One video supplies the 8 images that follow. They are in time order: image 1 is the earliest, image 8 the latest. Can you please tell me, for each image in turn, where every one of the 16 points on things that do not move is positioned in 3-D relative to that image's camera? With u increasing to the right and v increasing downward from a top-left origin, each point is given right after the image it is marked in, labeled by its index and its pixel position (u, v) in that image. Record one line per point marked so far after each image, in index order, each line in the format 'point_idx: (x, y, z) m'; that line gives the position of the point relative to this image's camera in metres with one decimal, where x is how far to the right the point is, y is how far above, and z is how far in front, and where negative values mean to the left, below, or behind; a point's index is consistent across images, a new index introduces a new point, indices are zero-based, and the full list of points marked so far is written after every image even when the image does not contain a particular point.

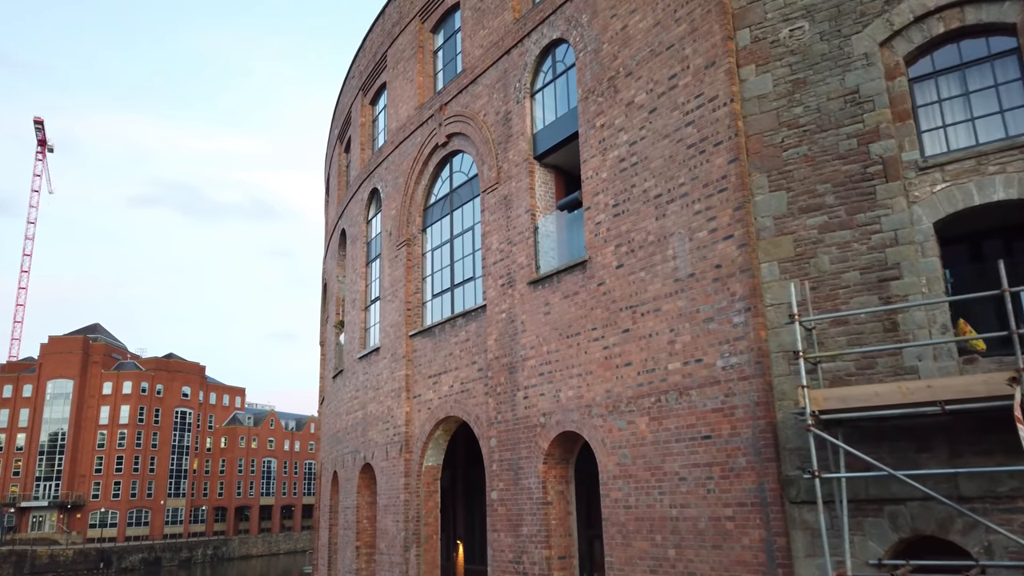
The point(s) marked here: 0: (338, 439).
0: (-3.7, -3.2, +17.7) m
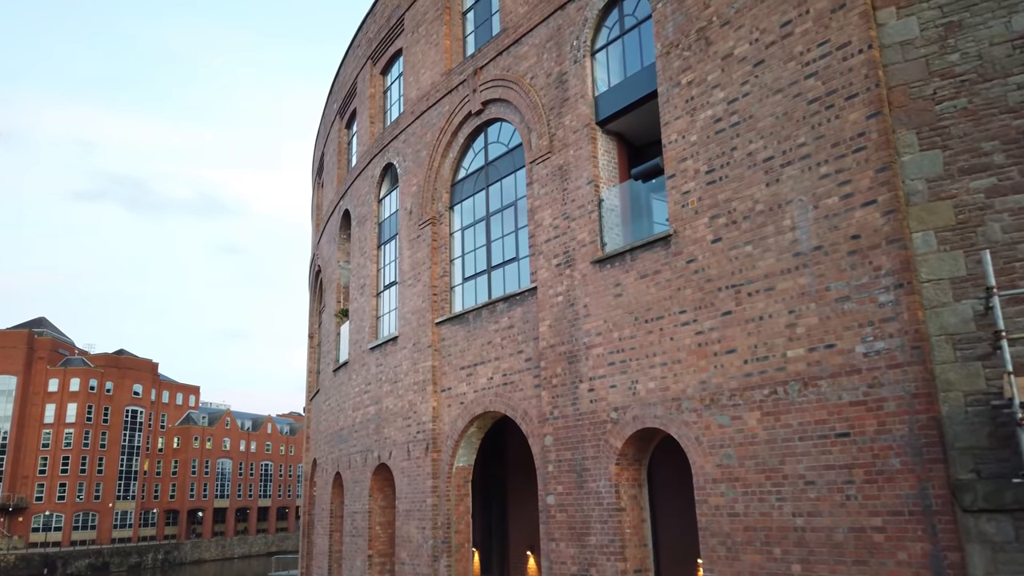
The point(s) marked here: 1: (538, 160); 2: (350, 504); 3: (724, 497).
0: (-3.3, -2.9, +16.2) m
1: (+0.4, +1.8, +11.4) m
2: (-3.0, -4.0, +15.4) m
3: (+2.1, -2.1, +8.1) m
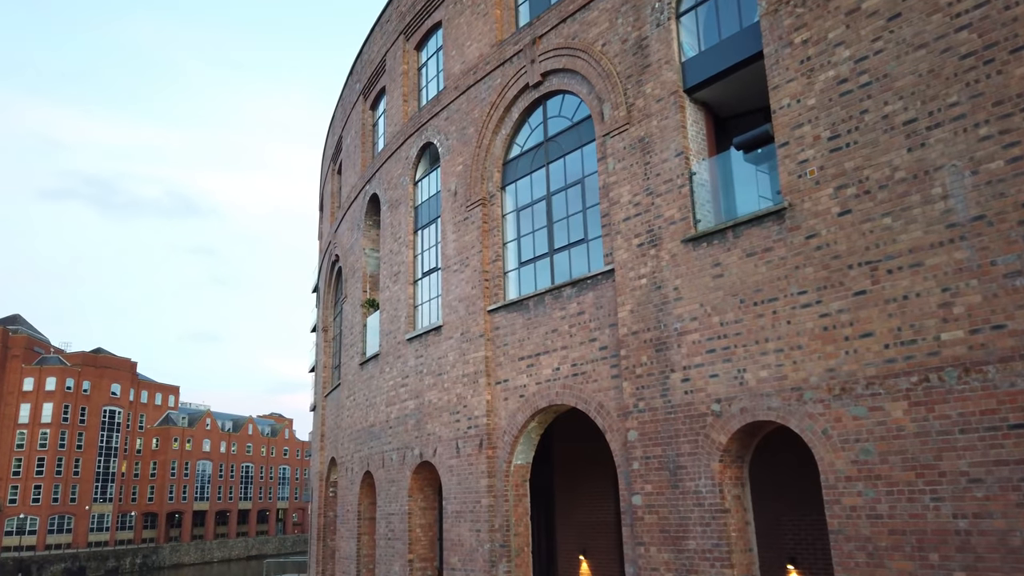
0: (-2.5, -2.7, +15.2) m
1: (+1.3, +2.0, +10.6) m
2: (-2.2, -3.8, +14.4) m
3: (+3.1, -1.9, +7.3) m
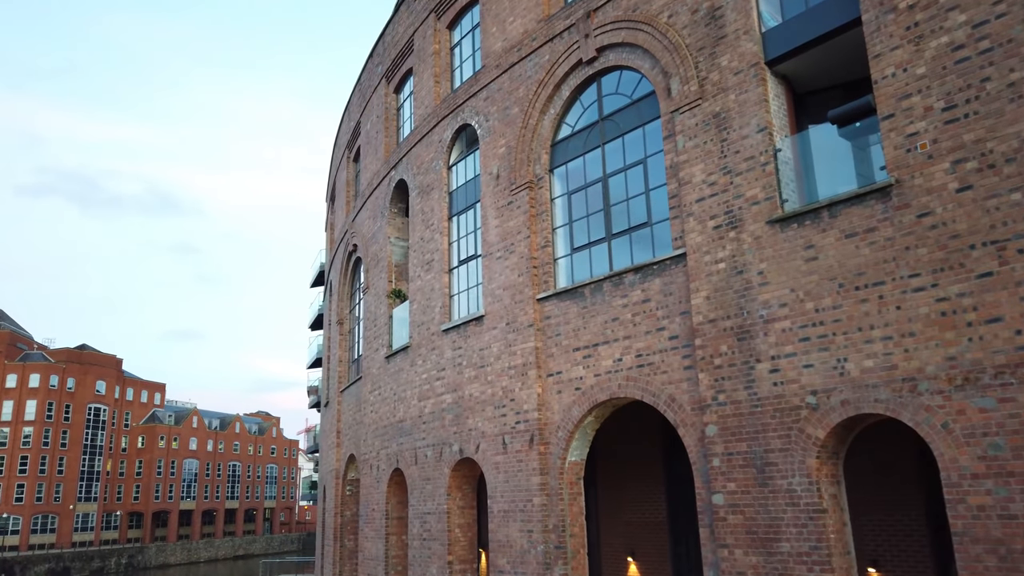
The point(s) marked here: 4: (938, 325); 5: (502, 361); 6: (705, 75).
0: (-1.8, -2.5, +14.5) m
1: (+2.1, +2.2, +9.9) m
2: (-1.6, -3.6, +13.7) m
3: (+3.9, -1.7, +6.7) m
4: (+3.8, -0.3, +7.3) m
5: (-0.1, -1.1, +12.1) m
6: (+2.3, +2.5, +9.8) m
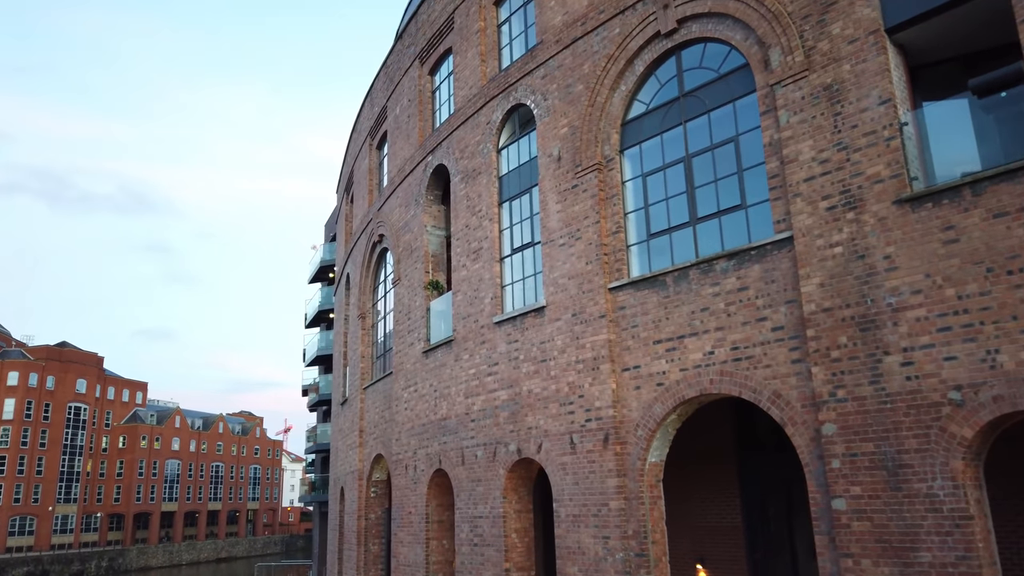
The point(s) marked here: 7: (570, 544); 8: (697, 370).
0: (-1.0, -2.3, +13.6) m
1: (+3.1, +2.3, +9.2) m
2: (-0.7, -3.4, +12.8) m
3: (+5.0, -1.6, +6.0) m
4: (+4.8, -0.2, +6.6) m
5: (+0.8, -0.9, +11.3) m
6: (+3.3, +2.7, +9.0) m
7: (+0.8, -3.3, +10.7) m
8: (+2.2, -1.0, +9.6) m
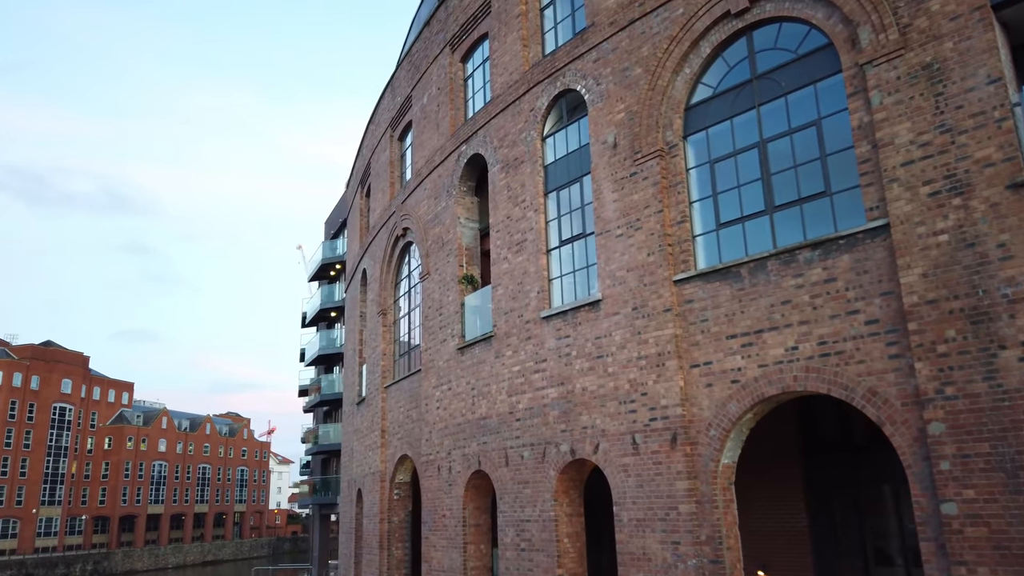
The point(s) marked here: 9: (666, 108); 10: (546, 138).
0: (-0.3, -2.2, +13.0) m
1: (+3.9, +2.4, +8.7) m
2: (0.0, -3.3, +12.2) m
3: (+5.8, -1.5, +5.5) m
4: (+5.7, -0.1, +6.1) m
5: (+1.5, -0.8, +10.7) m
6: (+4.1, +2.8, +8.5) m
7: (+1.5, -3.2, +10.1) m
8: (+3.0, -0.9, +9.1) m
9: (+2.1, +2.4, +11.0) m
10: (+0.5, +2.4, +13.1) m
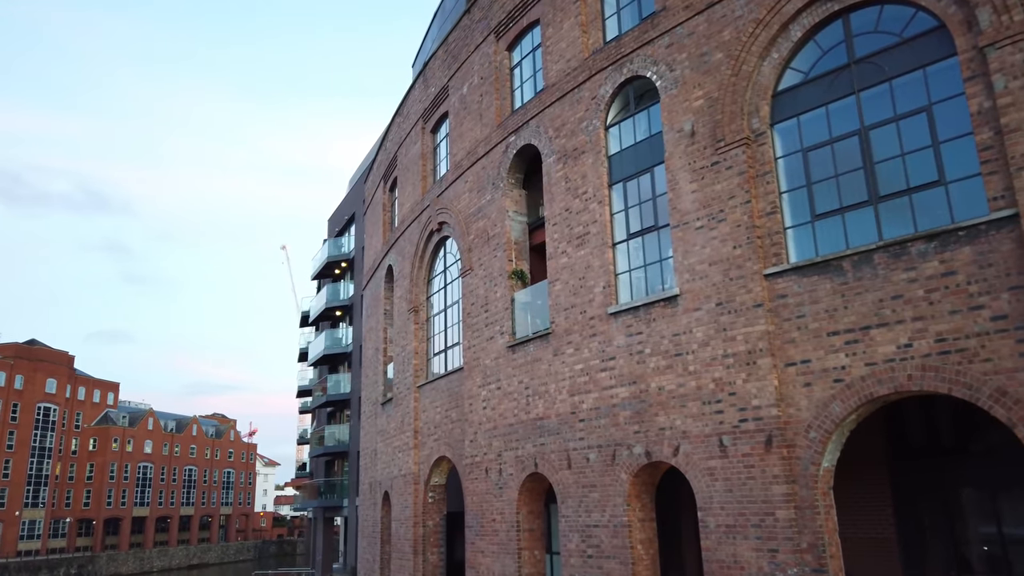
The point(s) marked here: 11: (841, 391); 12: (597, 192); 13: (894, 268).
0: (+0.6, -2.1, +12.4) m
1: (+4.9, +2.5, +8.2) m
2: (+0.9, -3.2, +11.7) m
3: (+6.9, -1.4, +5.1) m
4: (+6.7, 0.0, +5.7) m
5: (+2.5, -0.7, +10.2) m
6: (+5.2, +2.8, +8.1) m
7: (+2.5, -3.1, +9.6) m
8: (+4.0, -0.8, +8.6) m
9: (+3.0, +2.5, +10.5) m
10: (+1.5, +2.5, +12.6) m
11: (+3.6, -1.1, +9.0) m
12: (+1.3, +1.4, +12.4) m
13: (+4.1, +0.2, +8.8) m
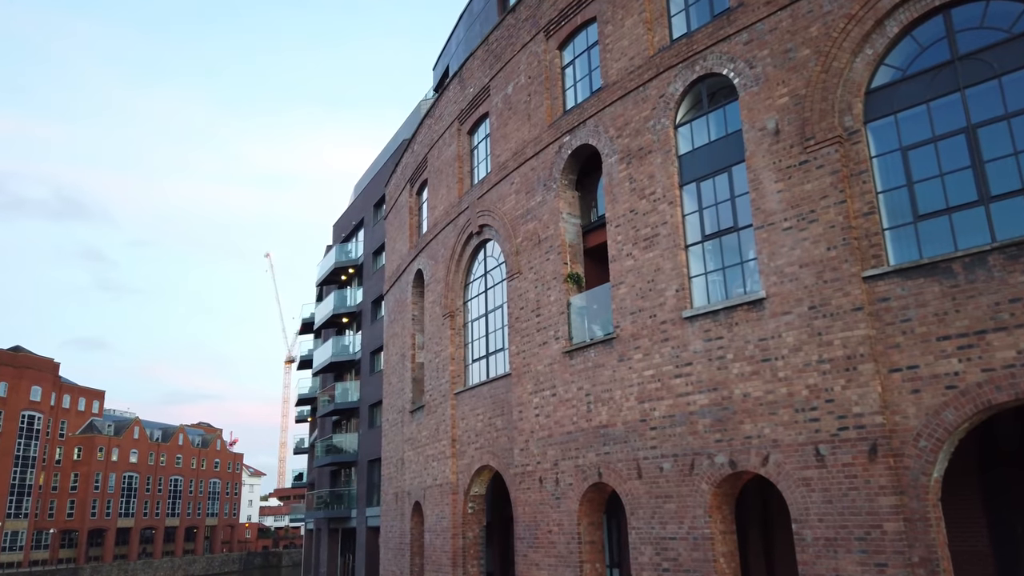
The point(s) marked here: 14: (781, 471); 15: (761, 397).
0: (+1.6, -2.2, +12.0) m
1: (+6.0, +2.4, +8.0) m
2: (+1.9, -3.3, +11.2) m
3: (+8.0, -1.4, +4.8) m
4: (+7.9, -0.1, +5.4) m
5: (+3.5, -0.8, +9.8) m
6: (+6.3, +2.8, +7.8) m
7: (+3.5, -3.2, +9.2) m
8: (+5.0, -0.8, +8.3) m
9: (+4.1, +2.4, +10.2) m
10: (+2.5, +2.4, +12.2) m
11: (+4.6, -1.1, +8.6) m
12: (+2.3, +1.4, +12.0) m
13: (+5.1, +0.2, +8.4) m
14: (+3.2, -2.2, +9.8) m
15: (+3.1, -1.4, +10.2) m
